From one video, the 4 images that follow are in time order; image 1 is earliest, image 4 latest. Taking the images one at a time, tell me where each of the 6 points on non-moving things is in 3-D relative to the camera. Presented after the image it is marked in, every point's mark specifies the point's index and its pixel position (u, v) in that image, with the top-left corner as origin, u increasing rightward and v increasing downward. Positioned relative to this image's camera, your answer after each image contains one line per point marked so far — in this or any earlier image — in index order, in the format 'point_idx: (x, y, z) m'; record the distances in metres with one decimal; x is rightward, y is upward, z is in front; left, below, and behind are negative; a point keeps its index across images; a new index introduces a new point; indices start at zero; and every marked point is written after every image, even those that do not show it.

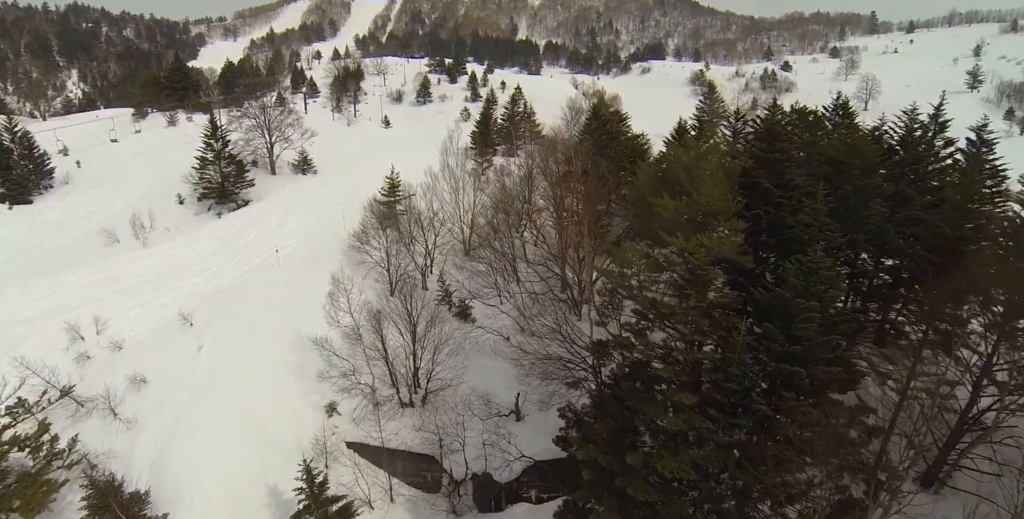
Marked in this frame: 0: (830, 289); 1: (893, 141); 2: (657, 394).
0: (+7.0, -0.8, +12.9) m
1: (+11.9, +3.7, +18.5) m
2: (+3.7, -3.5, +14.7) m
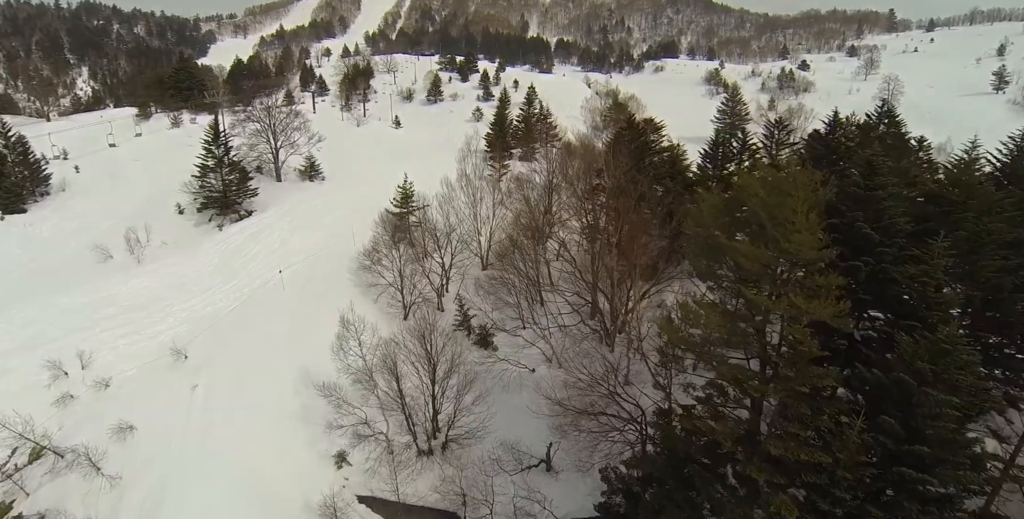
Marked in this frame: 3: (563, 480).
0: (+7.9, -1.9, +10.4) m
1: (+12.9, +2.5, +15.9) m
2: (+4.6, -4.6, +12.3) m
3: (+1.6, -6.8, +18.5) m
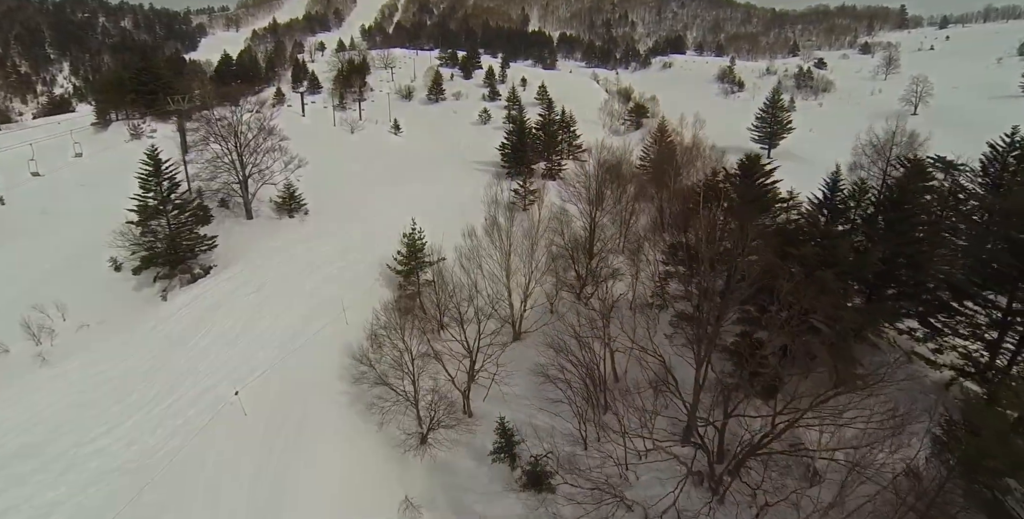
0: (+9.9, -5.3, +2.5) m
1: (+15.0, -0.8, +8.0) m
2: (+6.6, -8.0, +4.4) m
3: (+3.6, -10.2, +10.6) m
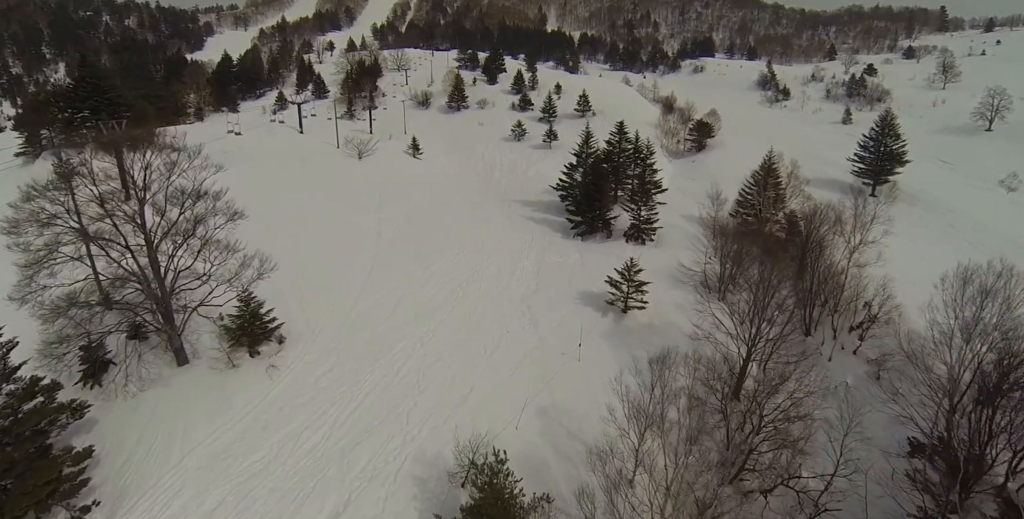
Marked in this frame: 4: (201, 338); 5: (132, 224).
0: (+13.2, -10.6, -10.4) m
1: (+18.4, -6.1, -4.9) m
2: (+9.9, -13.2, -8.5) m
3: (+6.9, -15.3, -2.2) m
4: (-8.8, -2.5, +17.7) m
5: (-9.5, +0.8, +15.3) m
